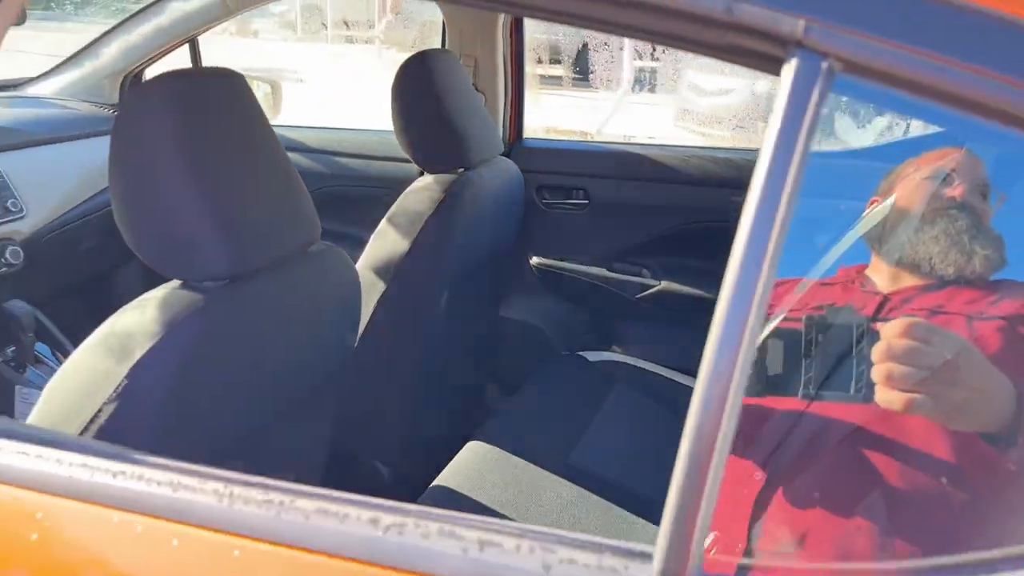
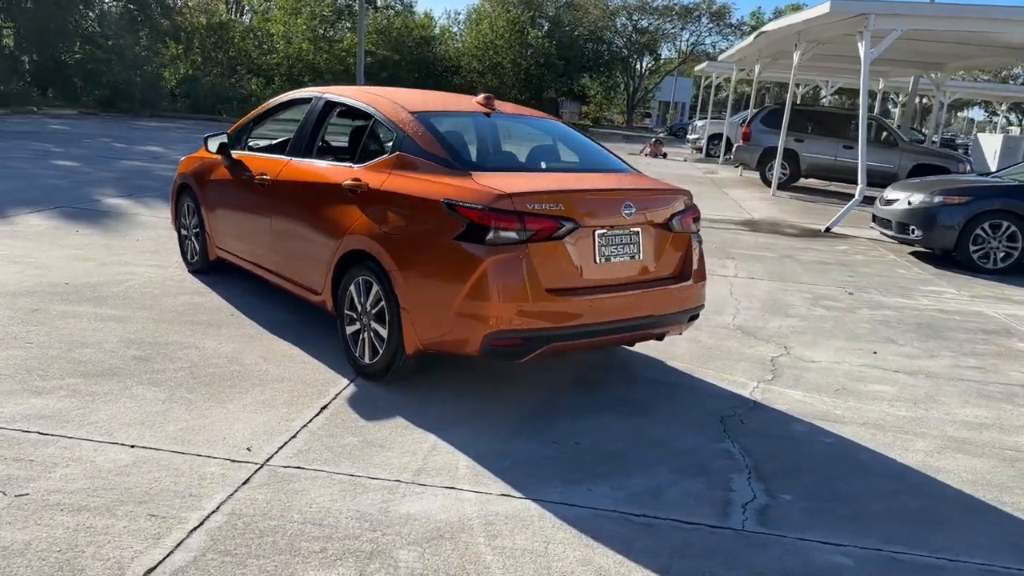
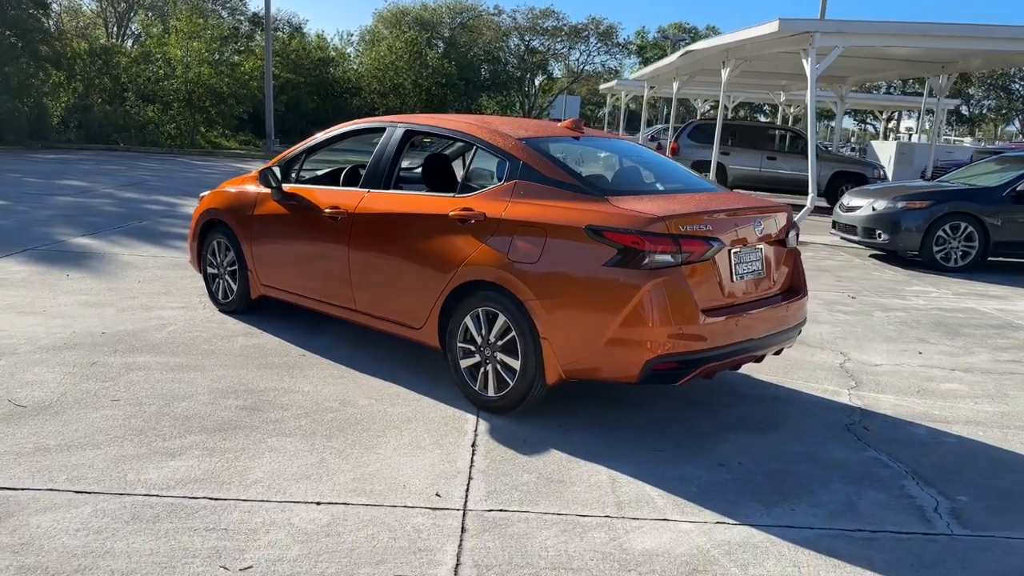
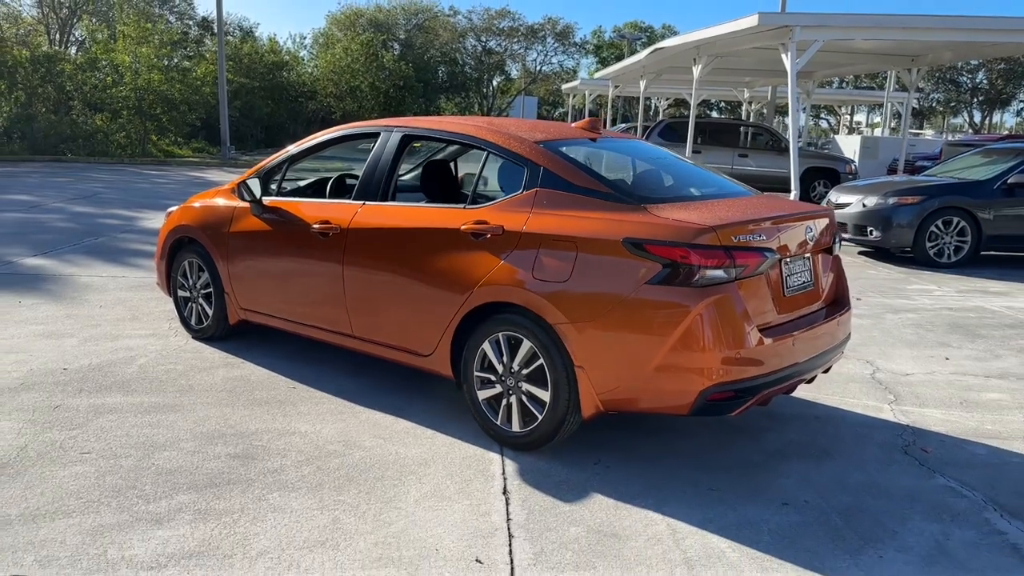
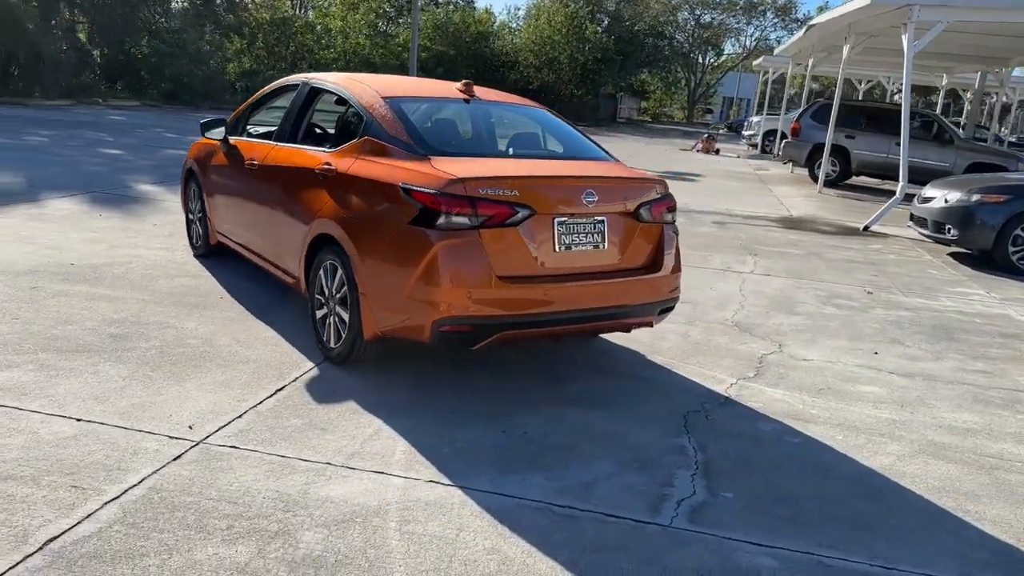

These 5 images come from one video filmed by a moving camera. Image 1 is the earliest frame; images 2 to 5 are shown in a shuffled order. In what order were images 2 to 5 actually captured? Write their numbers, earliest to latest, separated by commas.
4, 3, 2, 5
